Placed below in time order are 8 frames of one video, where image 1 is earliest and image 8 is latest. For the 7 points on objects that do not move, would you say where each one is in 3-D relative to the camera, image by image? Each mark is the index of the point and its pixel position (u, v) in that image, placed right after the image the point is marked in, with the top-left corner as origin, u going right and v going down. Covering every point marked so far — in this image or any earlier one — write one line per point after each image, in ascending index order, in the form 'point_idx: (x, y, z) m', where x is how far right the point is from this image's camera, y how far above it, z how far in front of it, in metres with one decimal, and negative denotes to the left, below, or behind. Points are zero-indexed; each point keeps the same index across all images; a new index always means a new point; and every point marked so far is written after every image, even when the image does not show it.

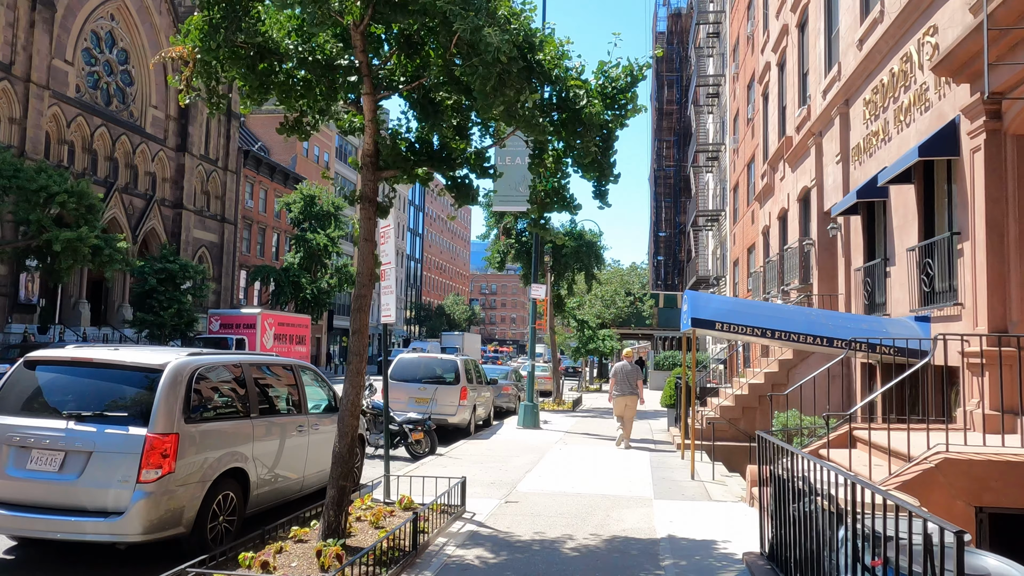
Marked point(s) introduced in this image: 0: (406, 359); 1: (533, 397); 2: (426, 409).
0: (-2.1, -1.4, +14.9) m
1: (+0.4, -2.4, +16.3) m
2: (-1.7, -2.3, +14.5) m
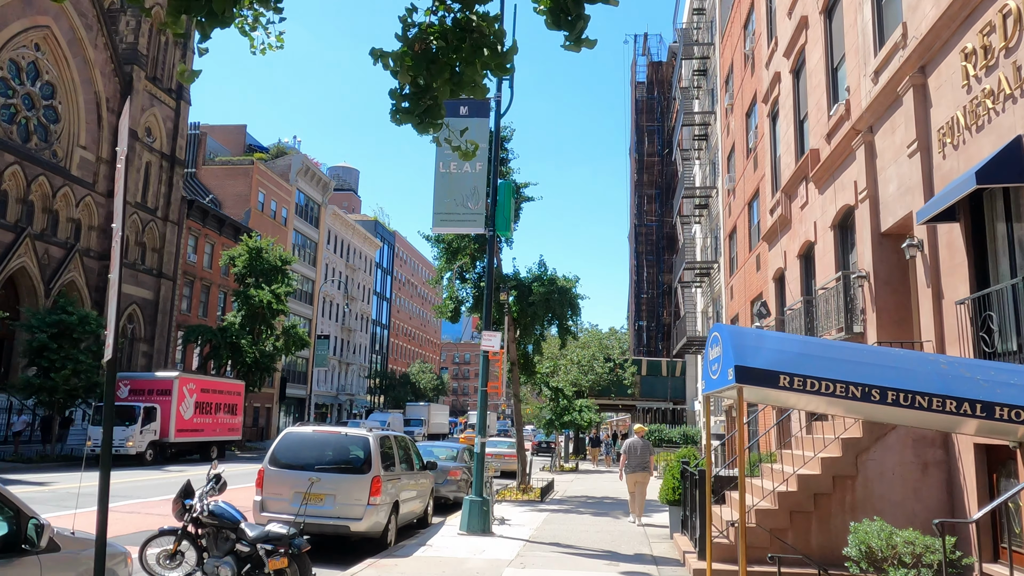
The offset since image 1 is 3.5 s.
0: (-3.0, -2.0, +10.3) m
1: (-0.5, -3.1, +11.7) m
2: (-2.5, -2.9, +9.8) m
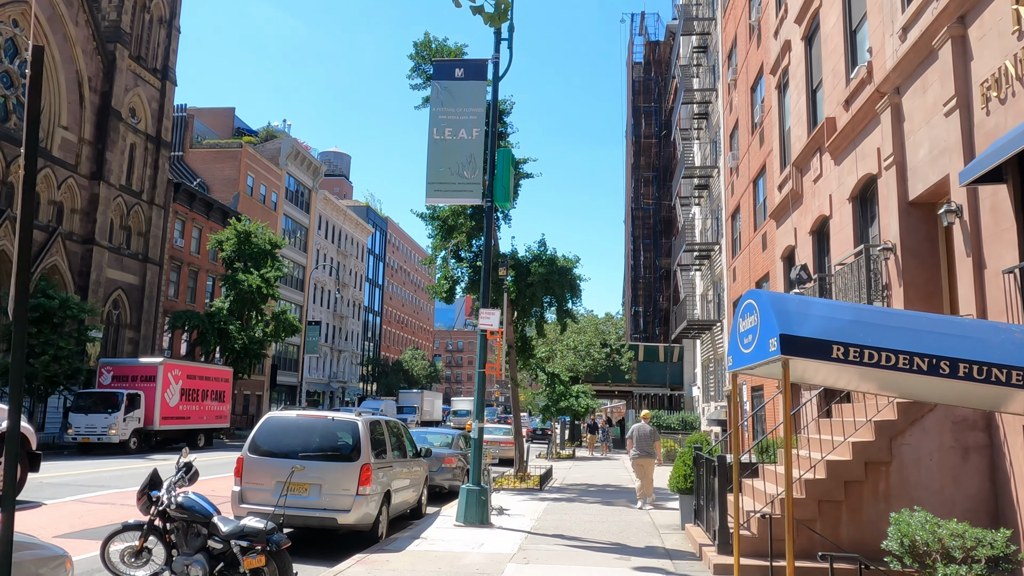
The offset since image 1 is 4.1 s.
0: (-3.0, -1.7, +9.5) m
1: (-0.5, -2.7, +10.9) m
2: (-2.5, -2.6, +9.0) m
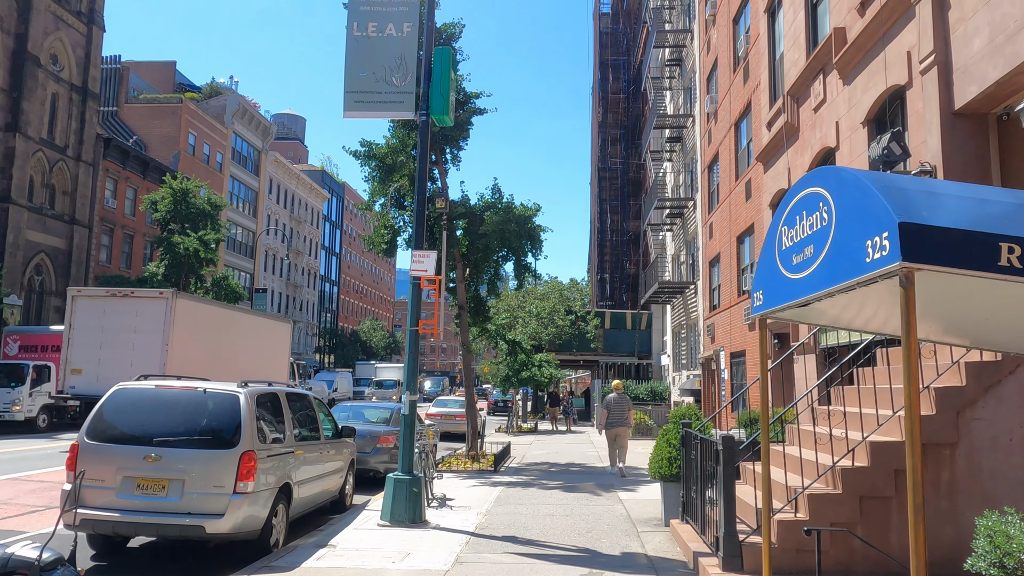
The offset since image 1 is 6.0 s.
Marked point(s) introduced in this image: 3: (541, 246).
0: (-3.6, -1.0, +7.0) m
1: (-1.2, -2.0, +8.6) m
2: (-3.1, -1.9, +6.6) m
3: (+0.6, +0.9, +16.4) m
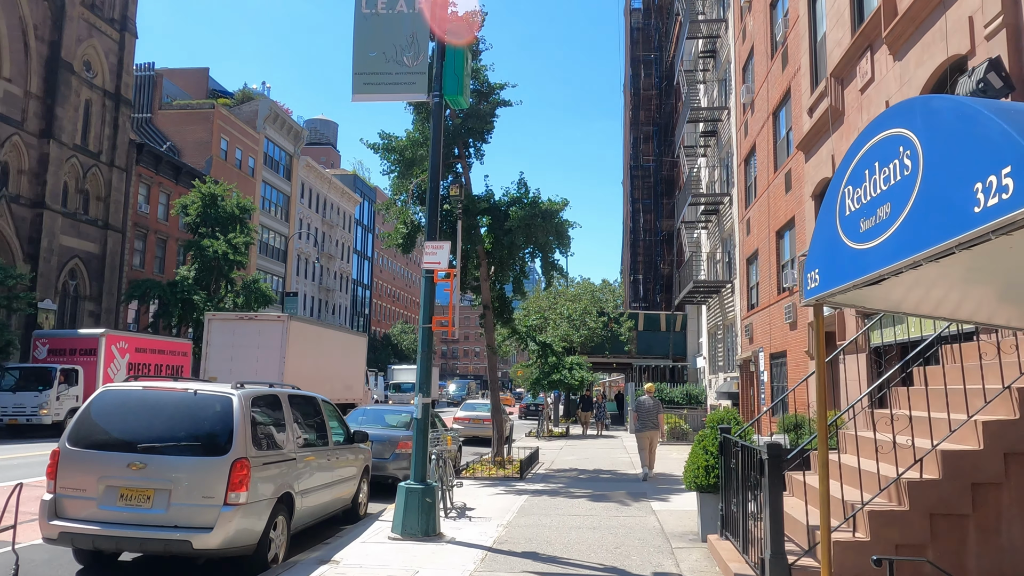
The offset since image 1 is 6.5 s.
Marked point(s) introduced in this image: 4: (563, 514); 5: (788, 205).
0: (-3.4, -0.9, +6.5) m
1: (-0.9, -1.9, +8.0) m
2: (-2.9, -1.8, +6.0) m
3: (+1.2, +0.9, +15.7) m
4: (+0.6, -2.8, +9.5) m
5: (+5.9, +1.8, +16.3) m
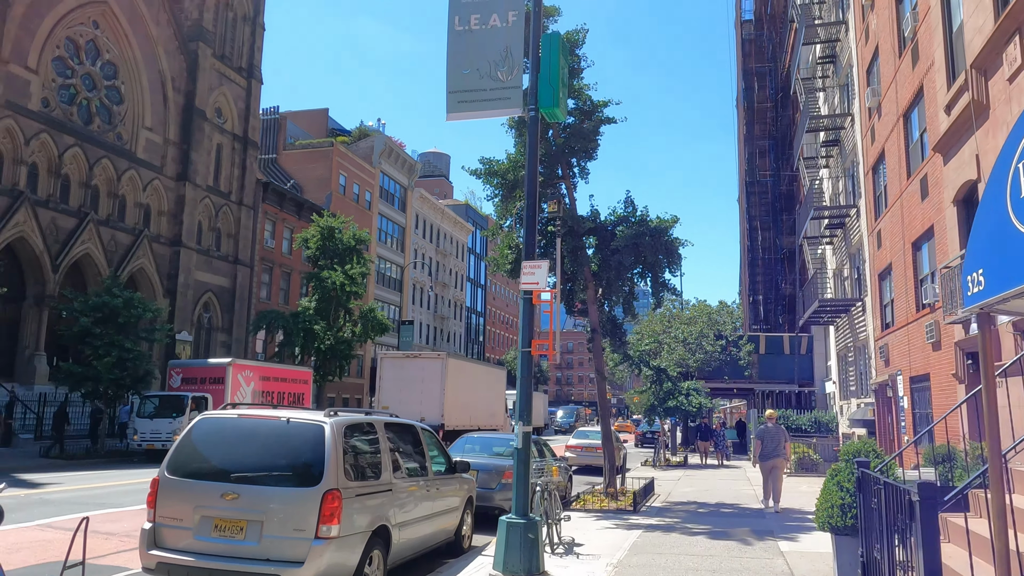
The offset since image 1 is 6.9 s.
0: (-2.6, -1.2, +6.5) m
1: (+0.1, -2.2, +7.5) m
2: (-2.1, -2.0, +5.9) m
3: (+3.3, +0.5, +14.9) m
4: (+1.9, -3.1, +8.8) m
5: (+8.1, +1.5, +14.8) m
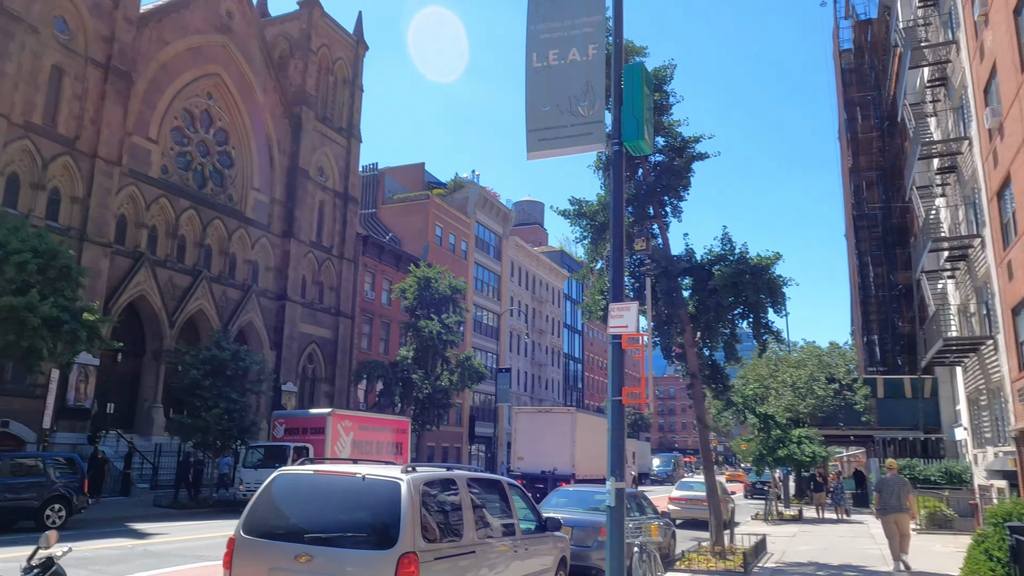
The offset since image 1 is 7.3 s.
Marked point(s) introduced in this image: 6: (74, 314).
0: (-1.9, -1.6, +6.3) m
1: (+1.0, -2.6, +6.9) m
2: (-1.5, -2.4, +5.6) m
3: (+5.0, -0.2, +14.0) m
4: (+3.0, -3.5, +7.9) m
5: (+9.7, +0.9, +13.4) m
6: (-10.8, -0.6, +18.7) m
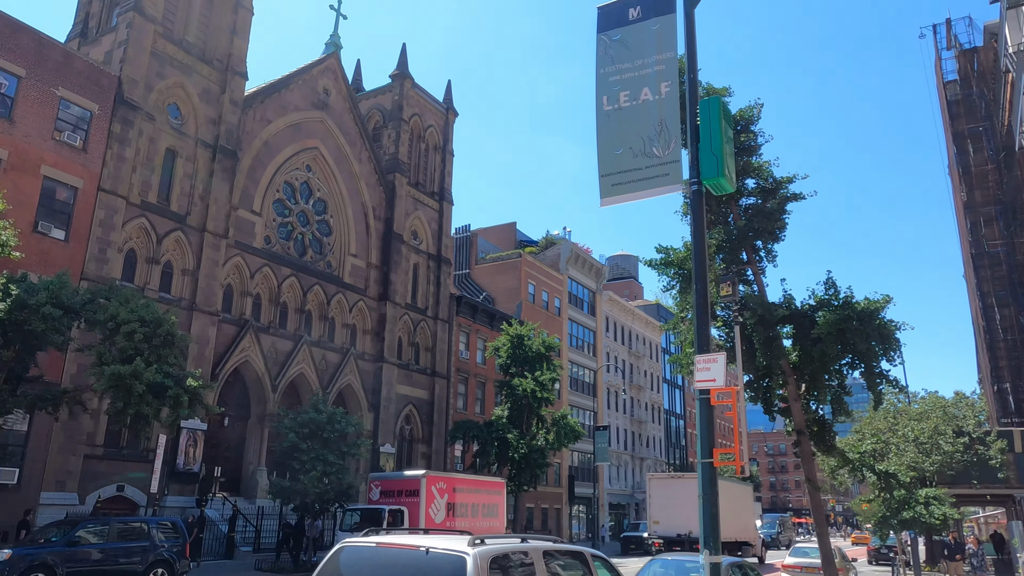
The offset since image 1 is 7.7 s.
0: (-1.2, -2.1, +6.0) m
1: (+1.7, -3.0, +6.2) m
2: (-0.9, -2.8, +5.2) m
3: (+6.5, -1.0, +12.8) m
4: (+3.8, -3.9, +6.8) m
5: (+11.1, +0.3, +11.7) m
6: (-8.6, -2.3, +19.5) m
